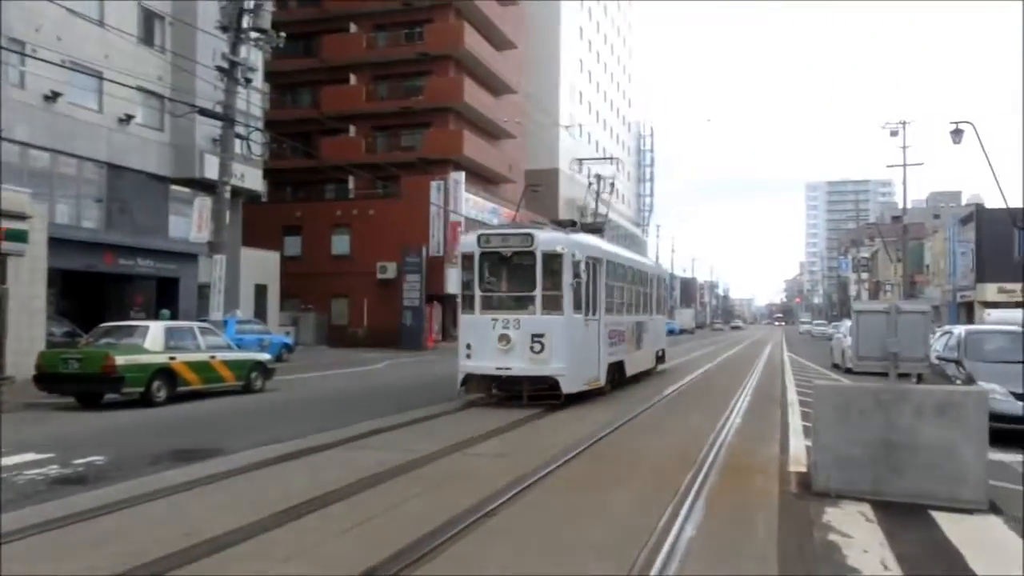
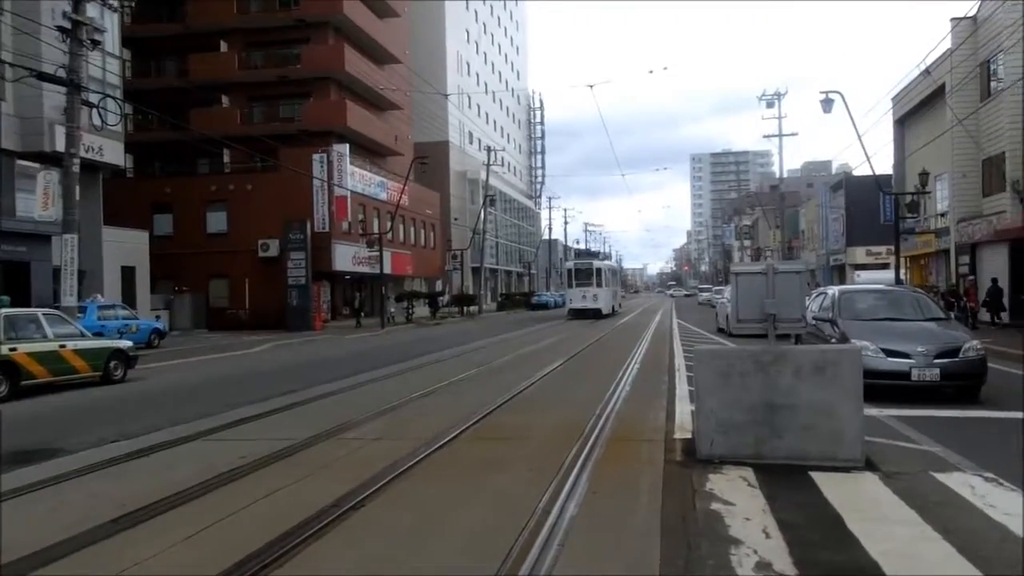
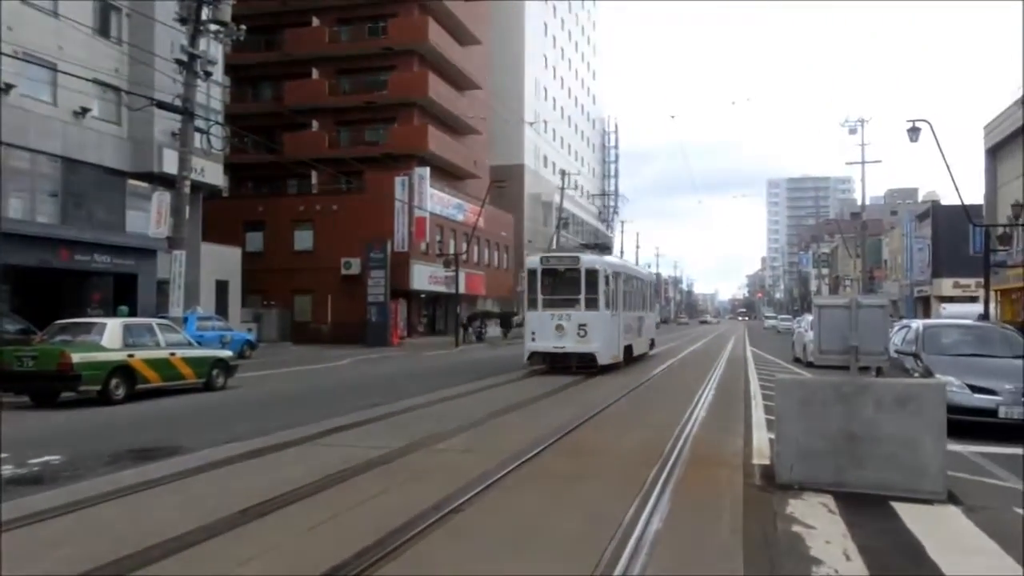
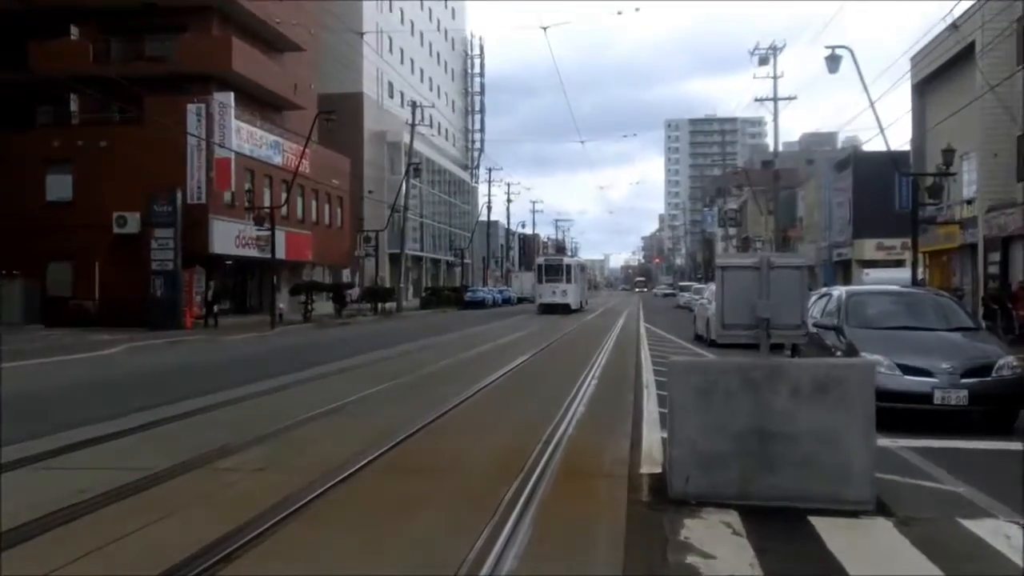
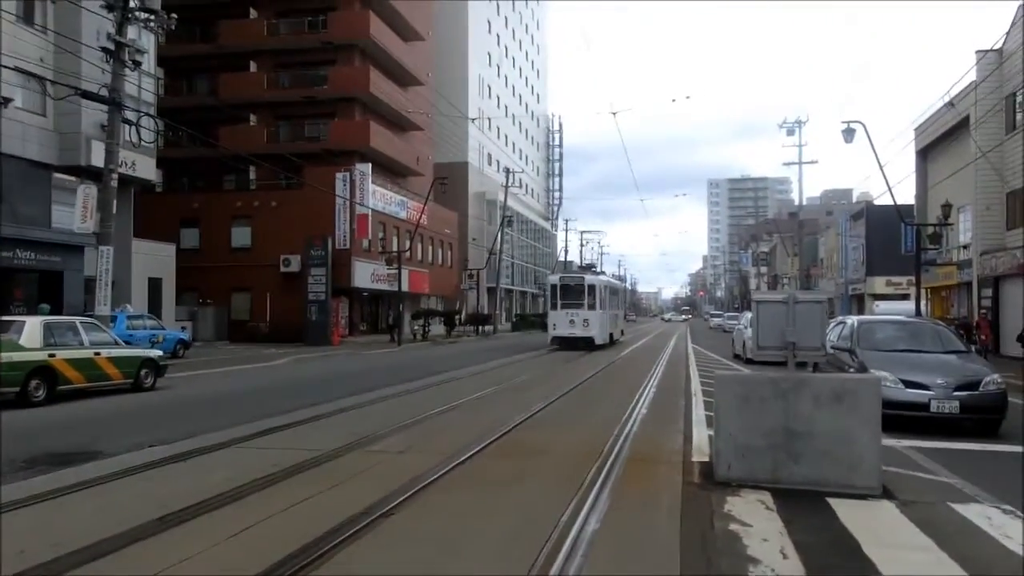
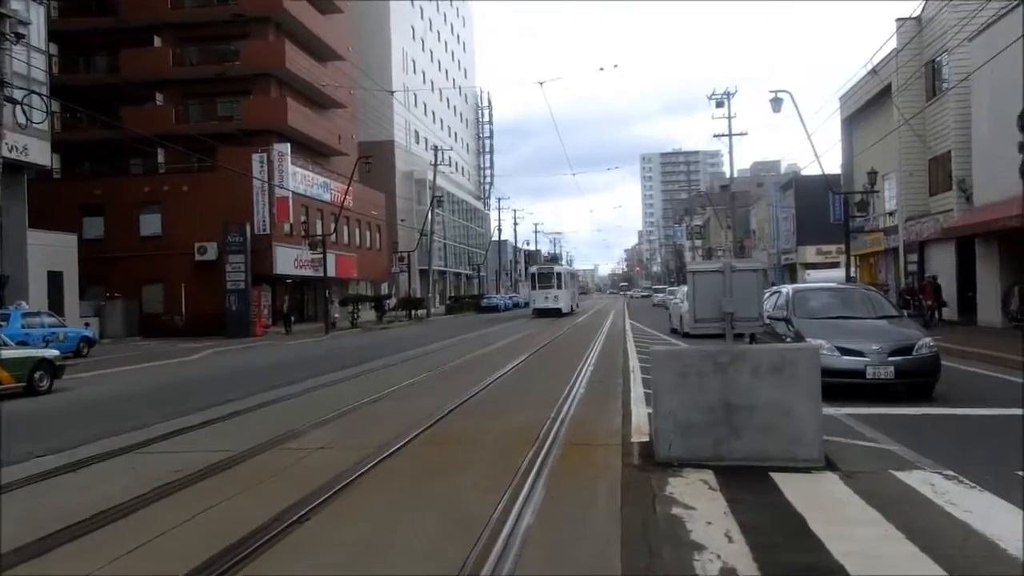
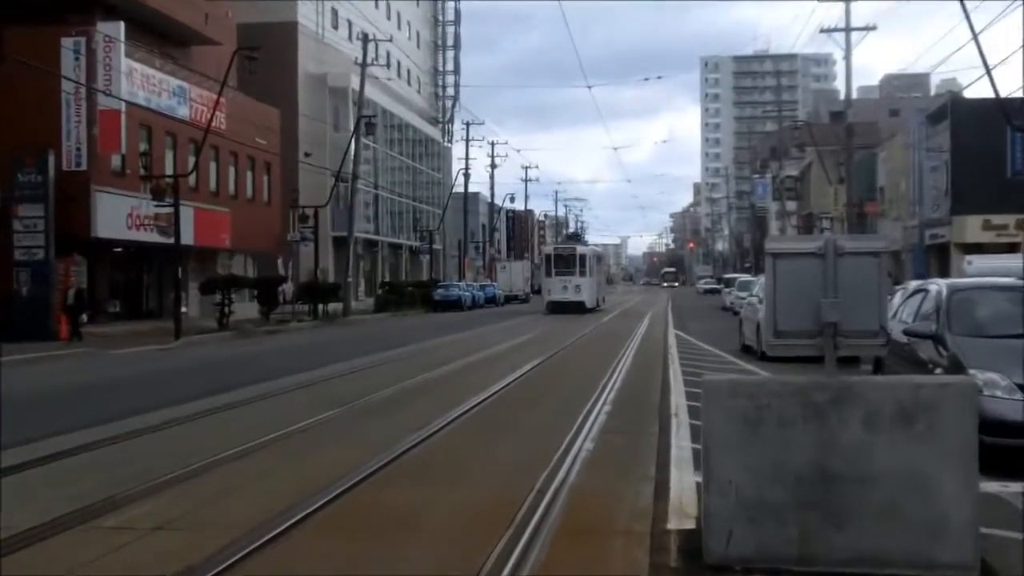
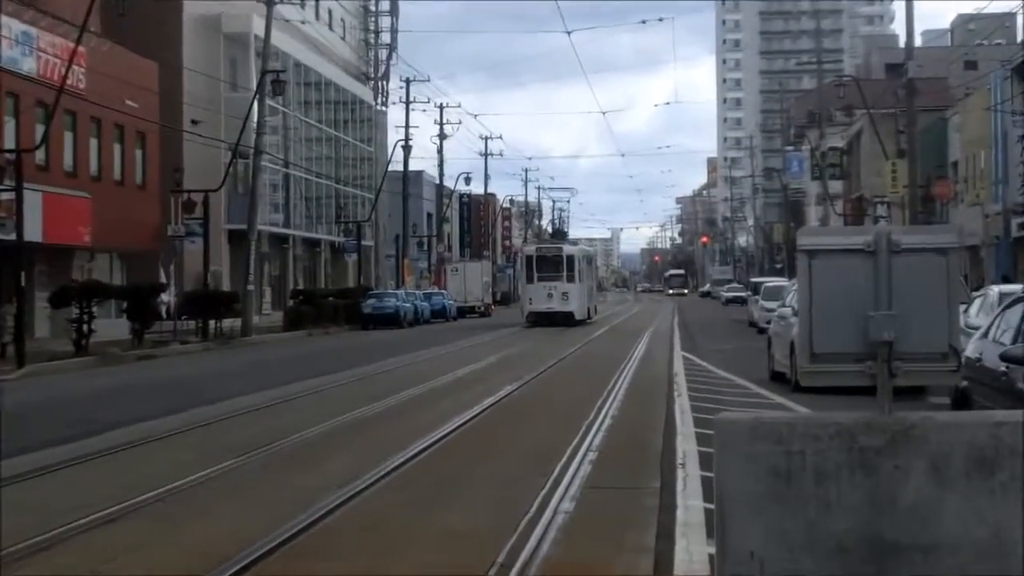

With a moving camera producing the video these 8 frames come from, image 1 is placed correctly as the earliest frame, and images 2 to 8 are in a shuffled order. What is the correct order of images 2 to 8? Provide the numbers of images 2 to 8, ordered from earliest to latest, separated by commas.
3, 5, 2, 6, 4, 7, 8
